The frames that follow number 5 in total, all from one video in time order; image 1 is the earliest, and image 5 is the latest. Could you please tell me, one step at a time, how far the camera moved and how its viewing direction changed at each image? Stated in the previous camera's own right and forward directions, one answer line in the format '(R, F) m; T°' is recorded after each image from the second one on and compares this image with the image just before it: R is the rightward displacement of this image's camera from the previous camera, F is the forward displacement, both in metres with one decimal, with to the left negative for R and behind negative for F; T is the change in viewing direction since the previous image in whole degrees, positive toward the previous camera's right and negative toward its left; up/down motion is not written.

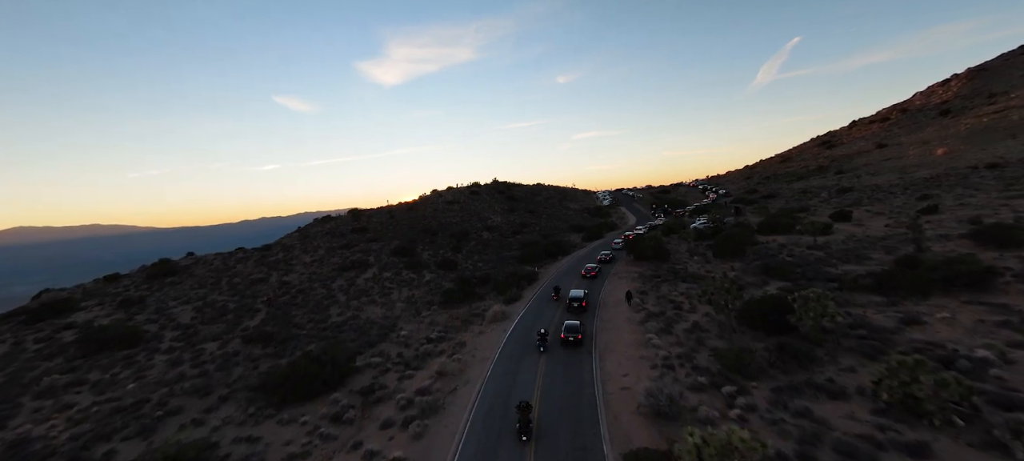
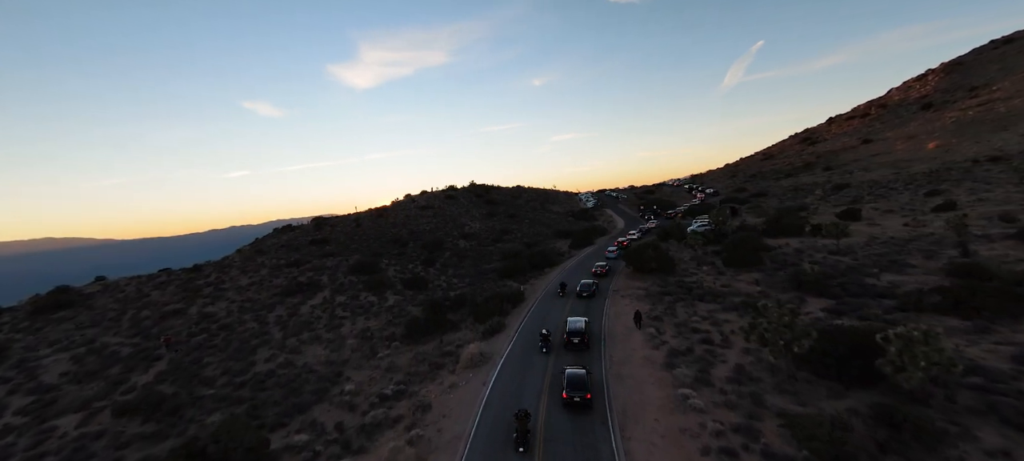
(0.0, +7.5) m; +3°
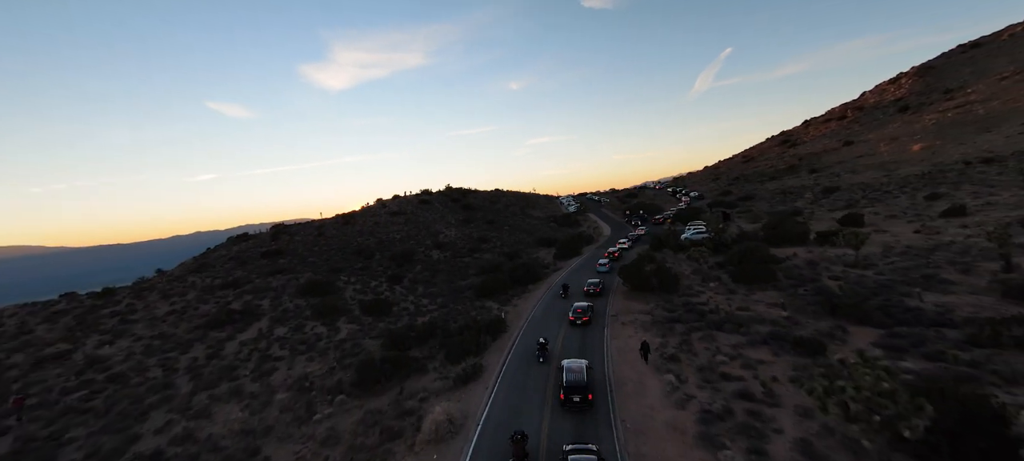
(0.0, +6.2) m; +3°
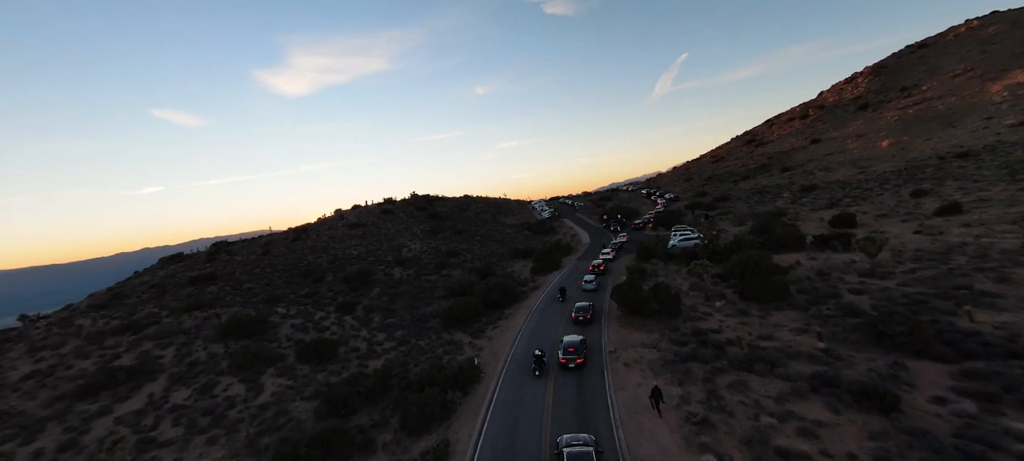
(0.0, +6.3) m; +4°
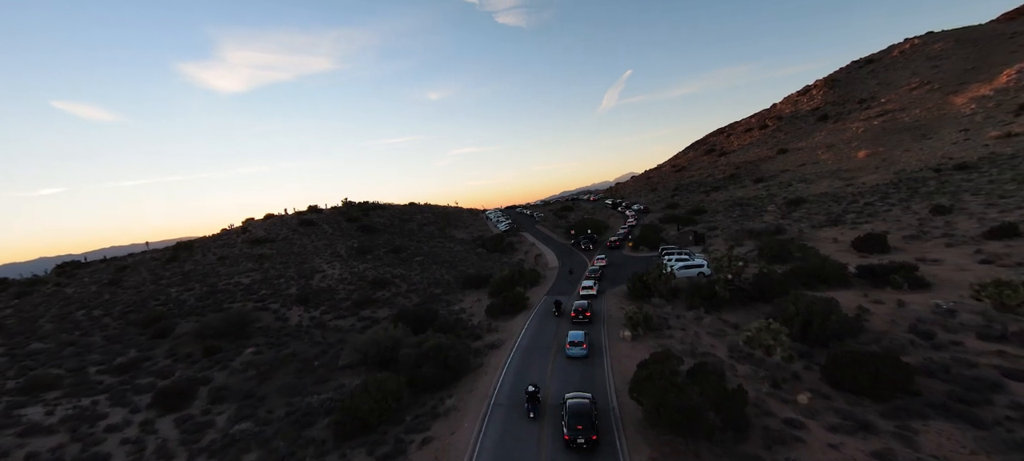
(+0.4, +14.2) m; +7°
